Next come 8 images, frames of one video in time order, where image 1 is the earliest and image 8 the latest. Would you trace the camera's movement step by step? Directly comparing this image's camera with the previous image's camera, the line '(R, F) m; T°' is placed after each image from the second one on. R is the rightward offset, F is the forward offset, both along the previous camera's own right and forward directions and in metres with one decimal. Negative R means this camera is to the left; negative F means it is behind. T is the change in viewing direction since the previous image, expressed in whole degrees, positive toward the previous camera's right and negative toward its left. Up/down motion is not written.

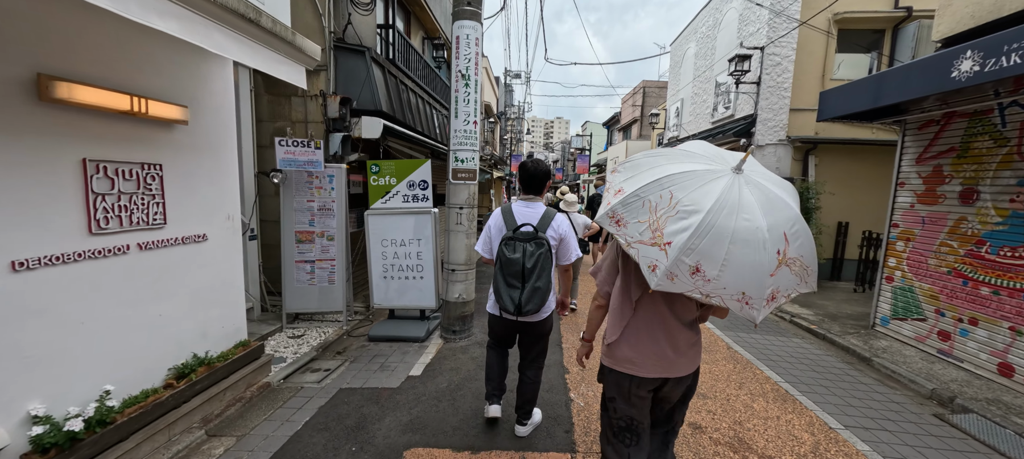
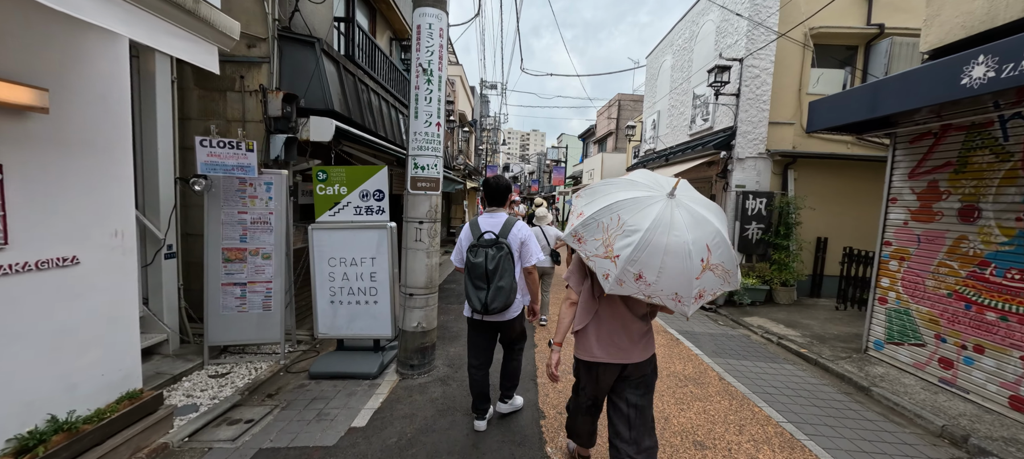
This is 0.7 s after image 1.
(+0.1, +0.5) m; +4°
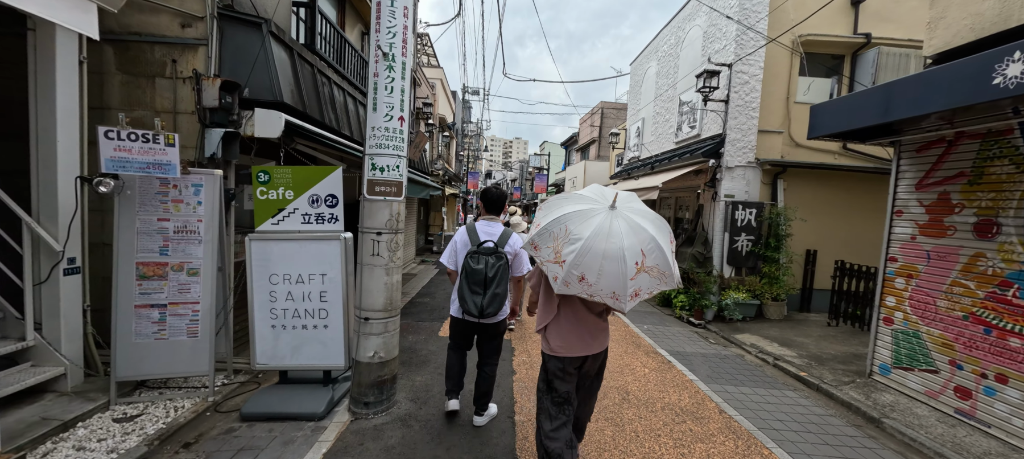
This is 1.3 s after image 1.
(+0.1, +0.5) m; +3°
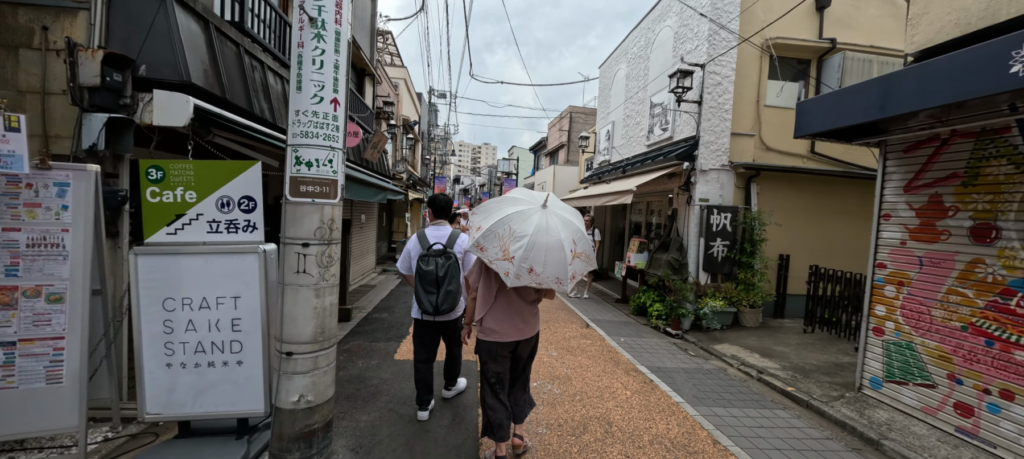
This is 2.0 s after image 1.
(+0.1, +0.6) m; +5°
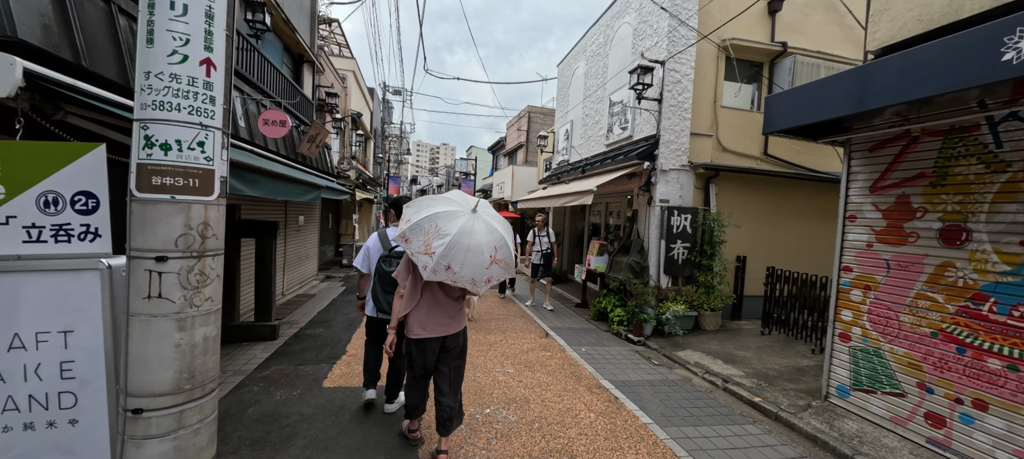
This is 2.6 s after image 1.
(+0.1, +0.5) m; +6°
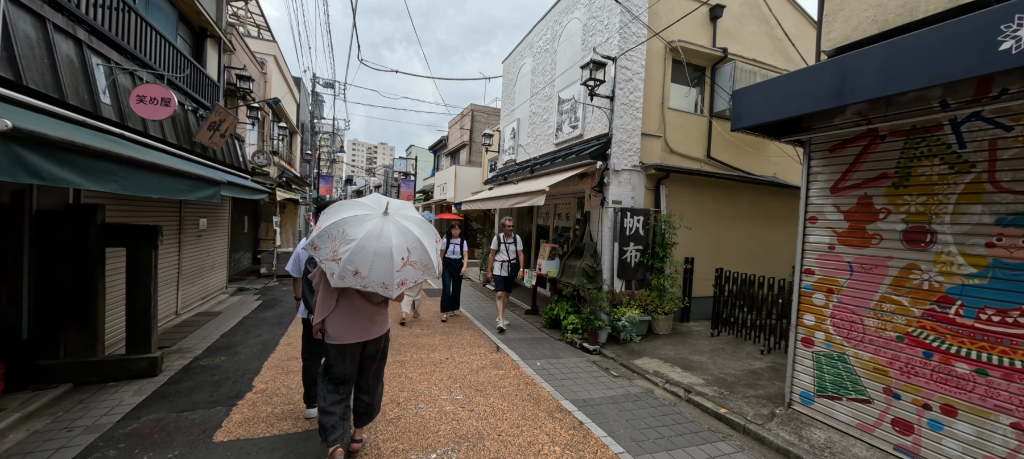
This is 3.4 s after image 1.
(-0.1, +0.6) m; +9°
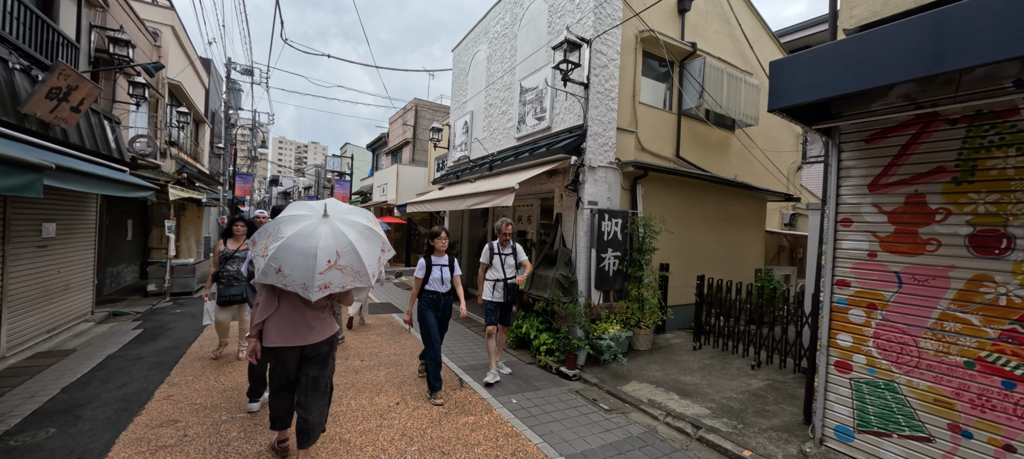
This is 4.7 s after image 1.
(-0.3, +1.0) m; +9°
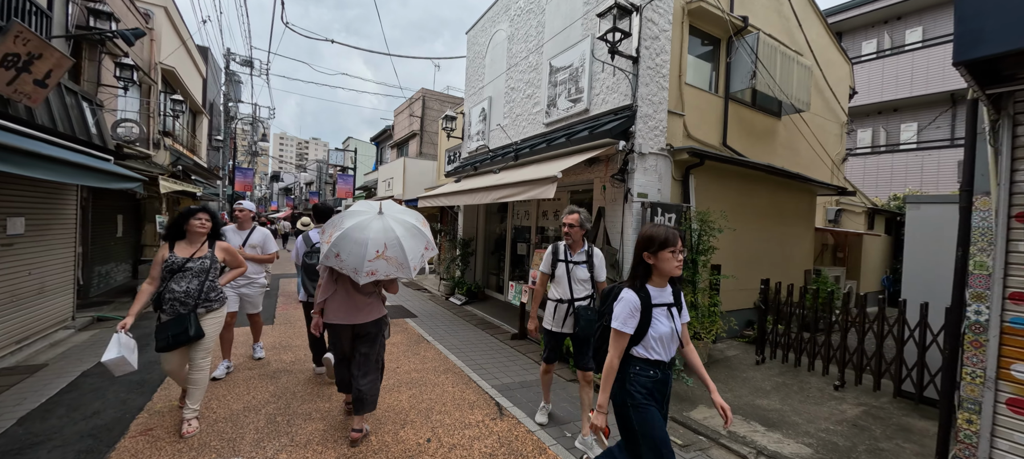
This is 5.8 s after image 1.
(-0.5, +0.7) m; 0°
